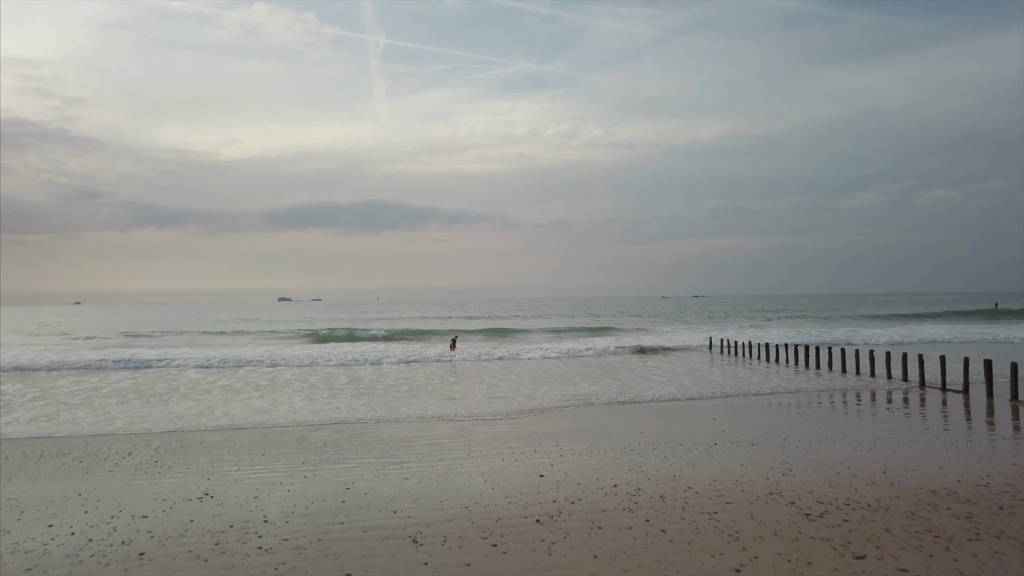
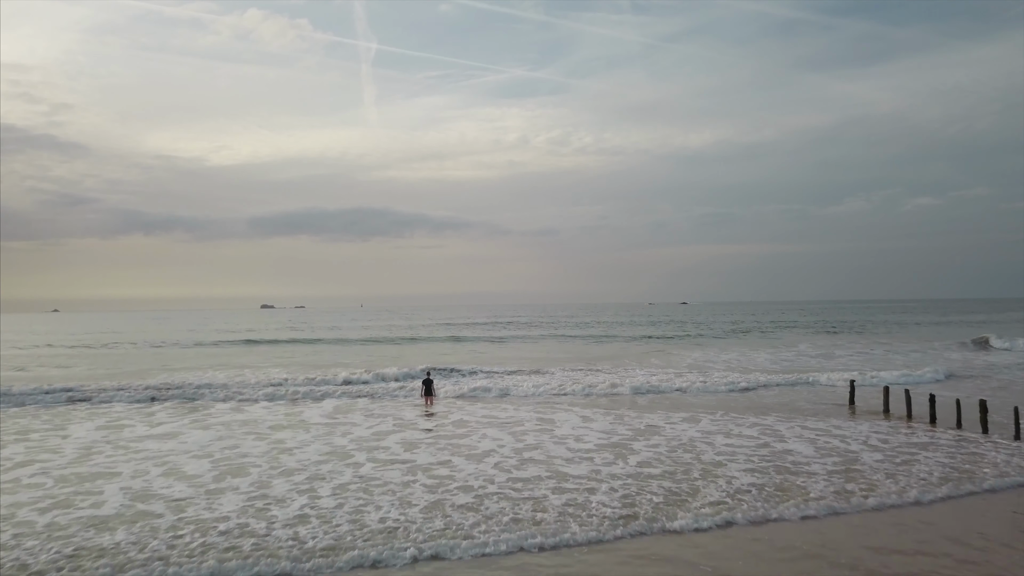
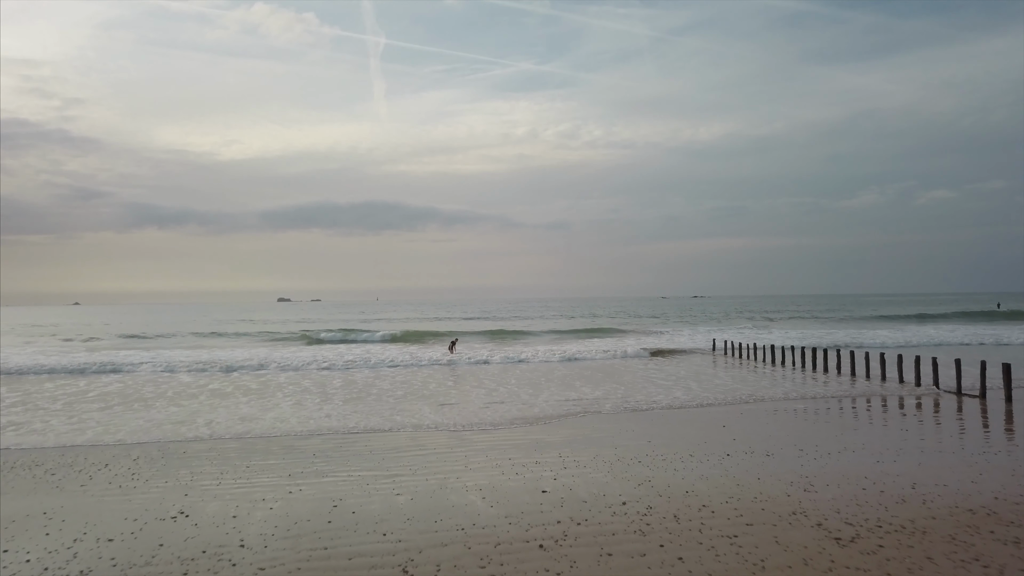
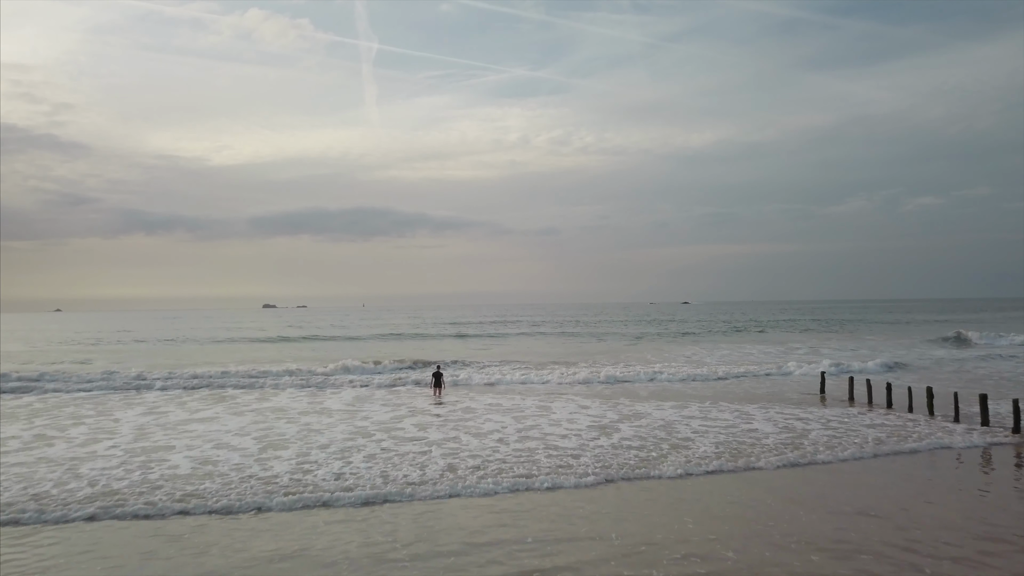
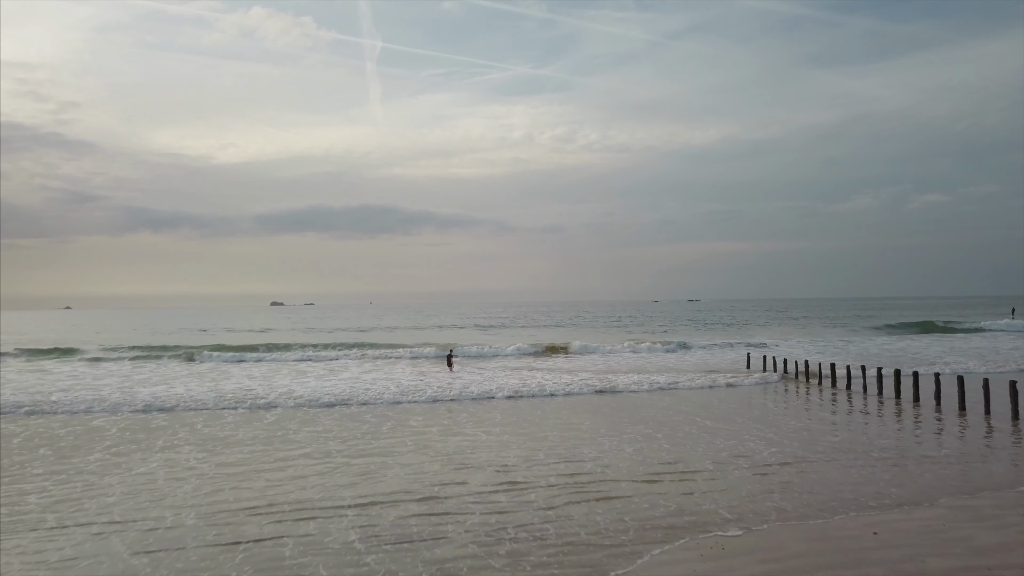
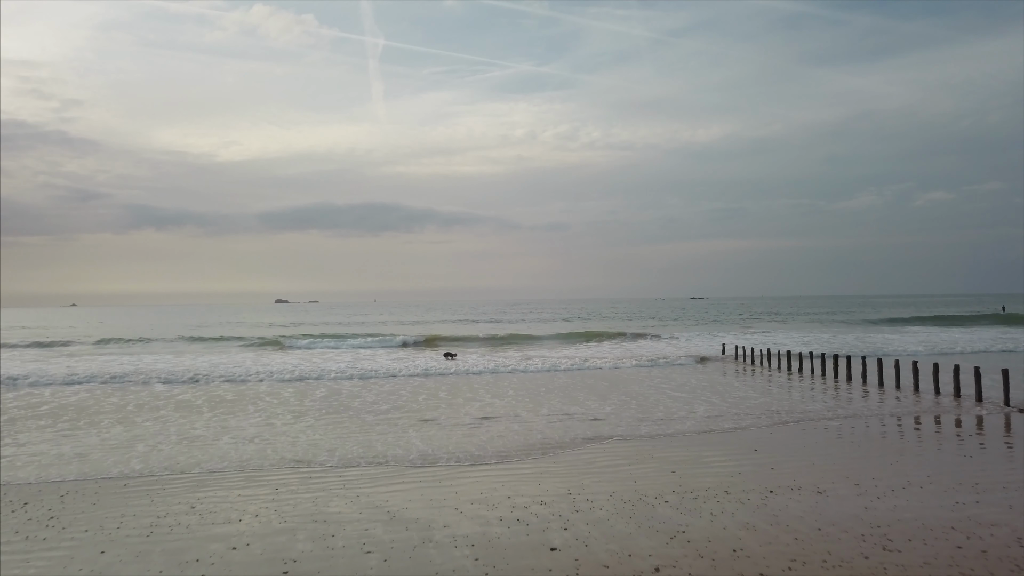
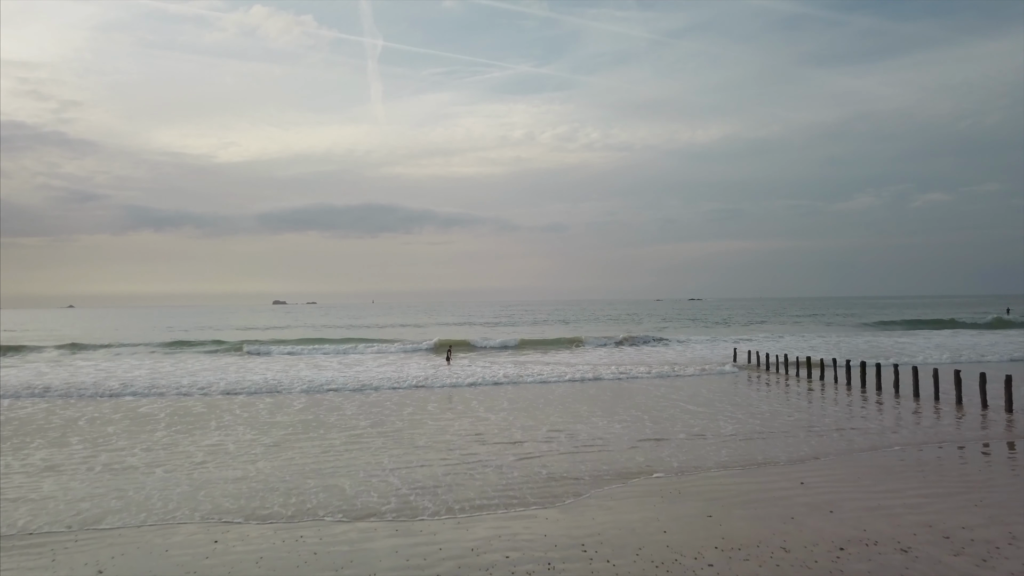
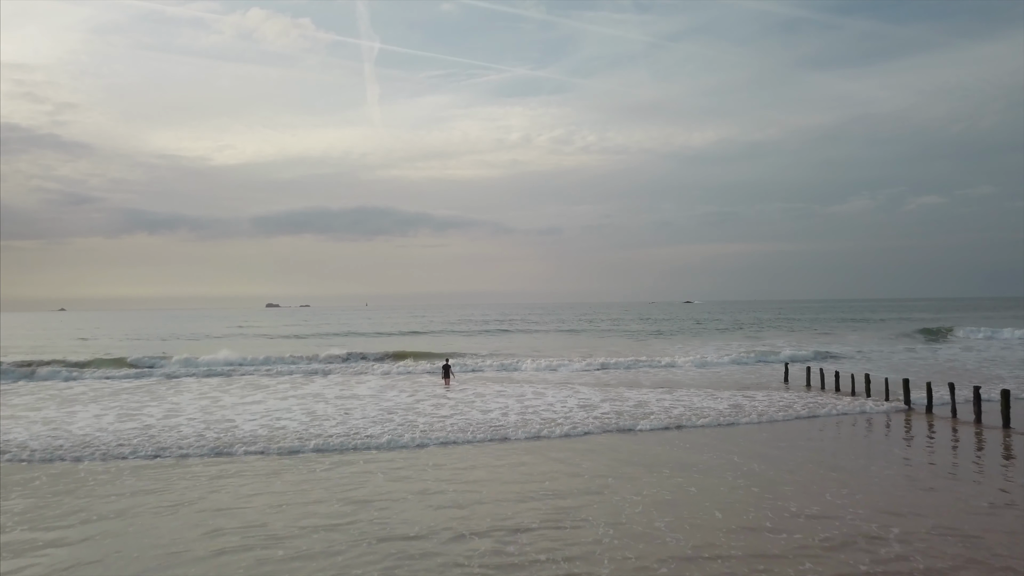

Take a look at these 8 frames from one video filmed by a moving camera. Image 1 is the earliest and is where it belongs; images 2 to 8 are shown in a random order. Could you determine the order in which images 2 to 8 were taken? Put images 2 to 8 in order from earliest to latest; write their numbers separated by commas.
3, 6, 7, 5, 8, 4, 2
